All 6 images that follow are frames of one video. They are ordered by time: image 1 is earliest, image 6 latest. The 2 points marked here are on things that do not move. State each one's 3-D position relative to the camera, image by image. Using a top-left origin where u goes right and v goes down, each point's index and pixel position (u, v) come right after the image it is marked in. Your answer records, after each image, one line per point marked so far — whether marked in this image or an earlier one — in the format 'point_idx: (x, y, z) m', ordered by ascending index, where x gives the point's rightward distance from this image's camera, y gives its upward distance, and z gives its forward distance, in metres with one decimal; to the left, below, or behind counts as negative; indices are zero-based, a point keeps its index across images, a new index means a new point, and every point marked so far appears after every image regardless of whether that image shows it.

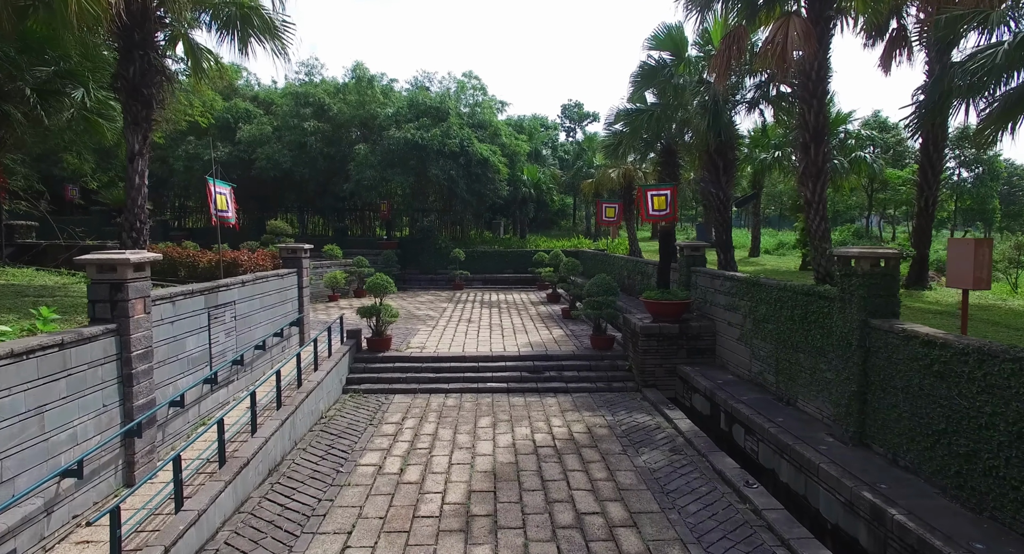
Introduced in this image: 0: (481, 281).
0: (-1.0, -0.1, +17.2) m
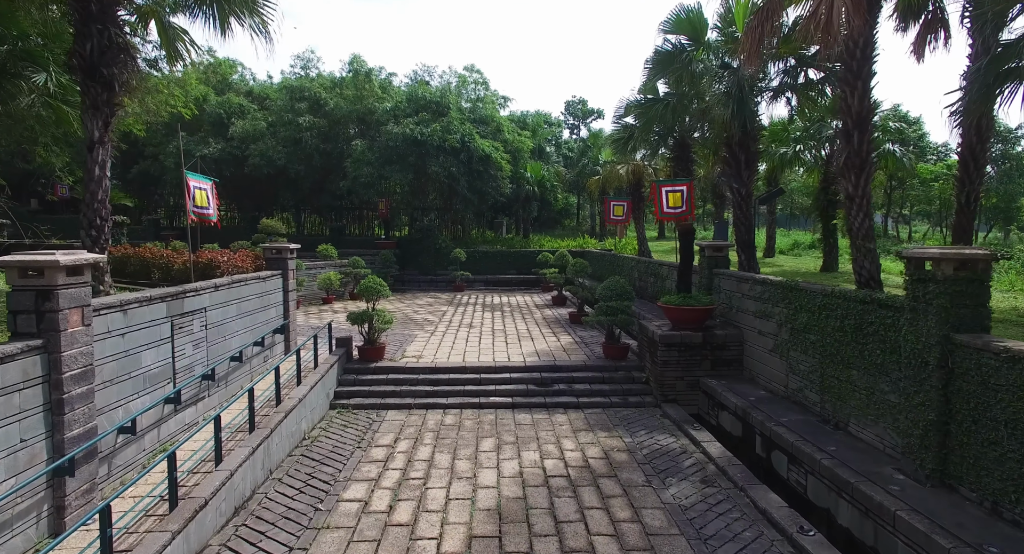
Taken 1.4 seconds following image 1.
0: (-0.9, -0.1, +16.5) m
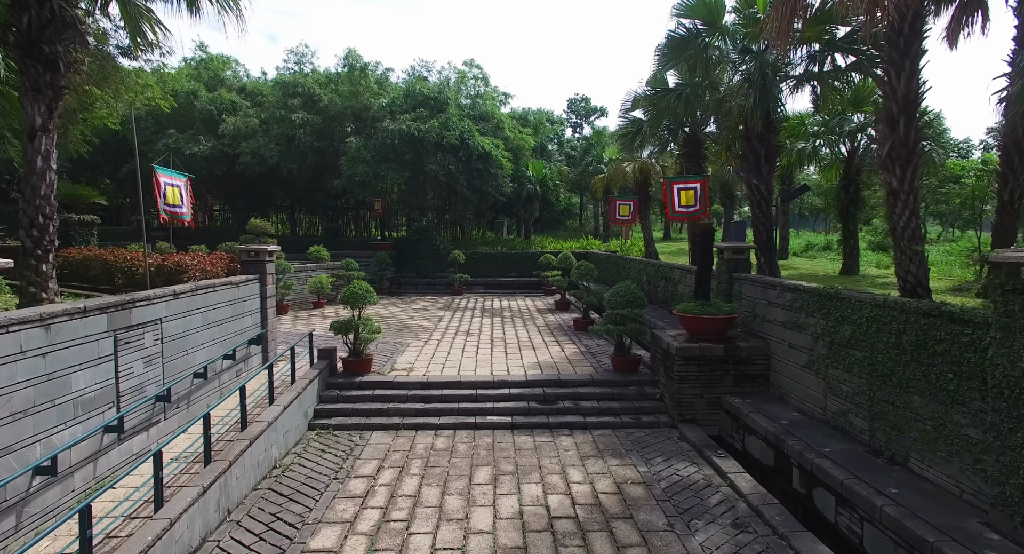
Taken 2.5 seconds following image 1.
0: (-0.8, -0.2, +15.9) m
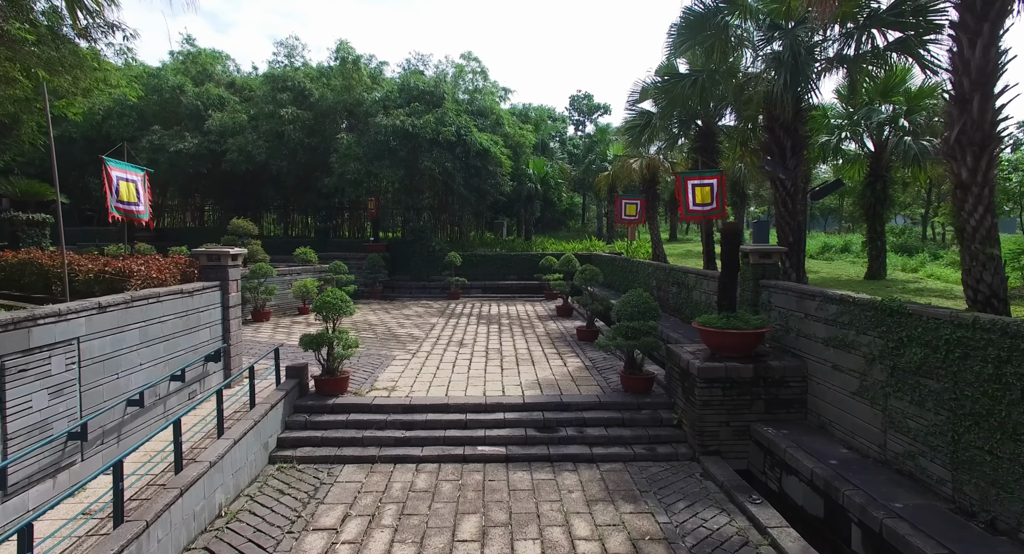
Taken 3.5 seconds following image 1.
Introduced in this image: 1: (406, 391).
0: (-0.9, -0.3, +15.1) m
1: (-1.1, -1.2, +5.8) m
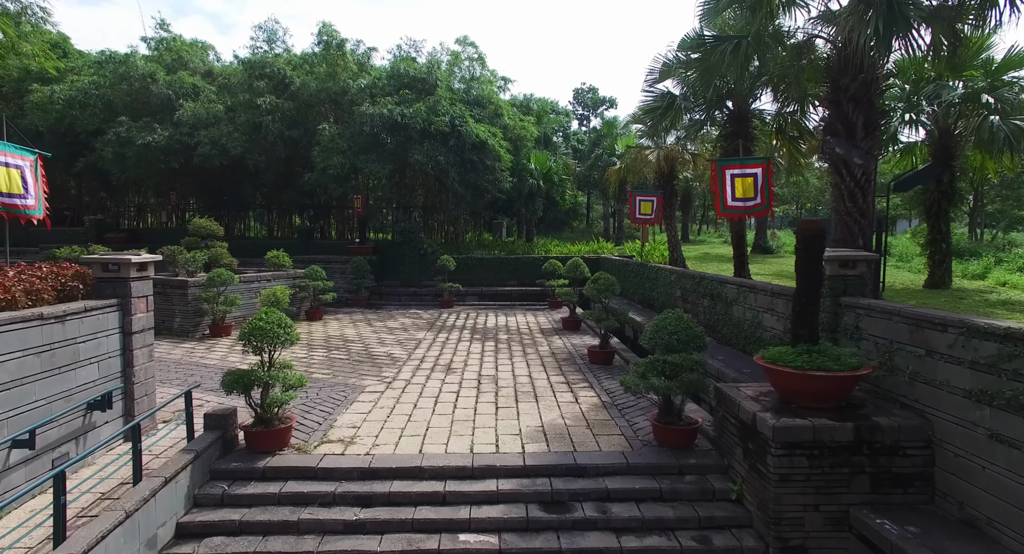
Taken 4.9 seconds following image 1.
0: (-0.9, -0.4, +13.7) m
1: (-1.2, -1.3, +4.4) m
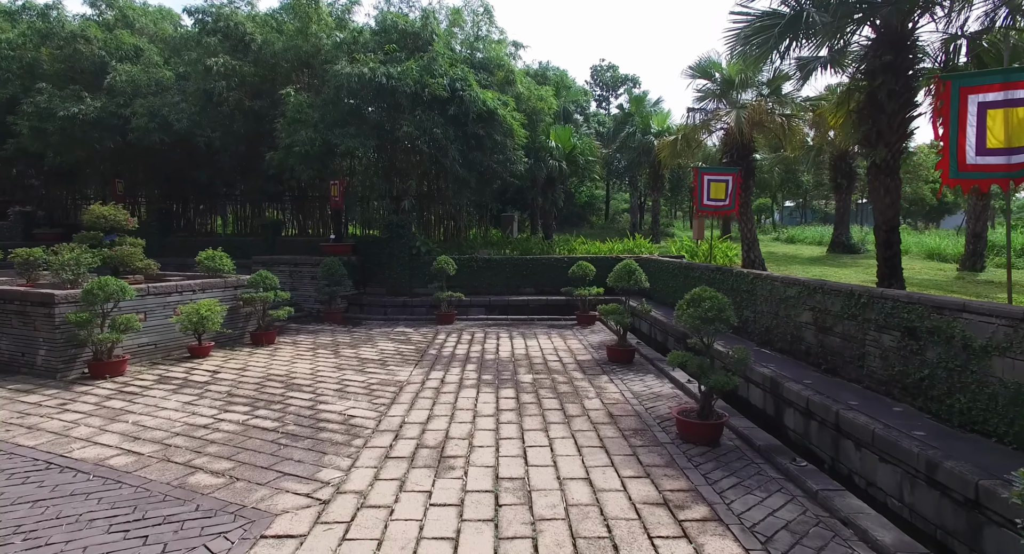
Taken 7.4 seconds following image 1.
0: (-0.5, -0.6, +10.7) m
1: (-0.9, -1.5, +1.4) m
